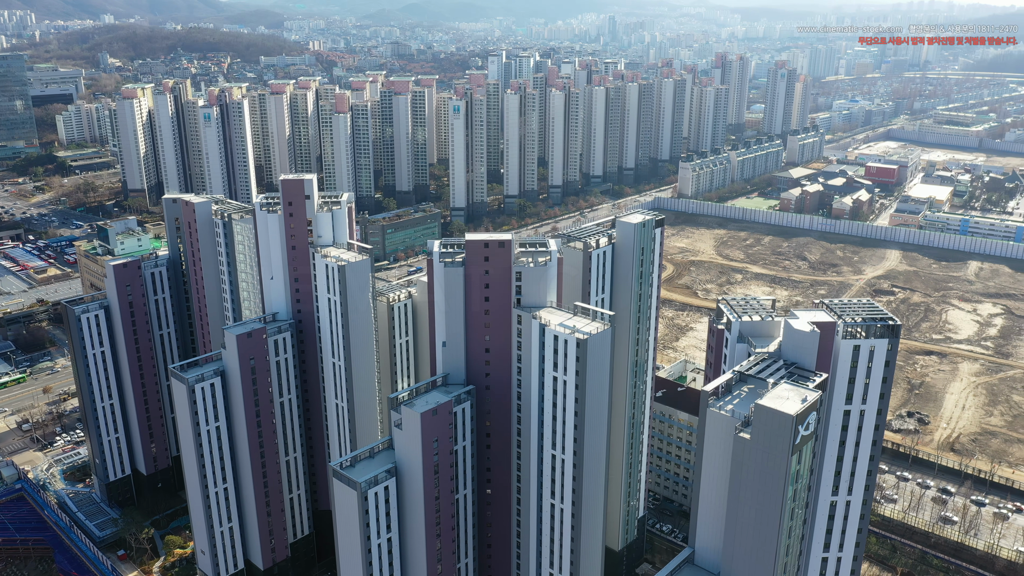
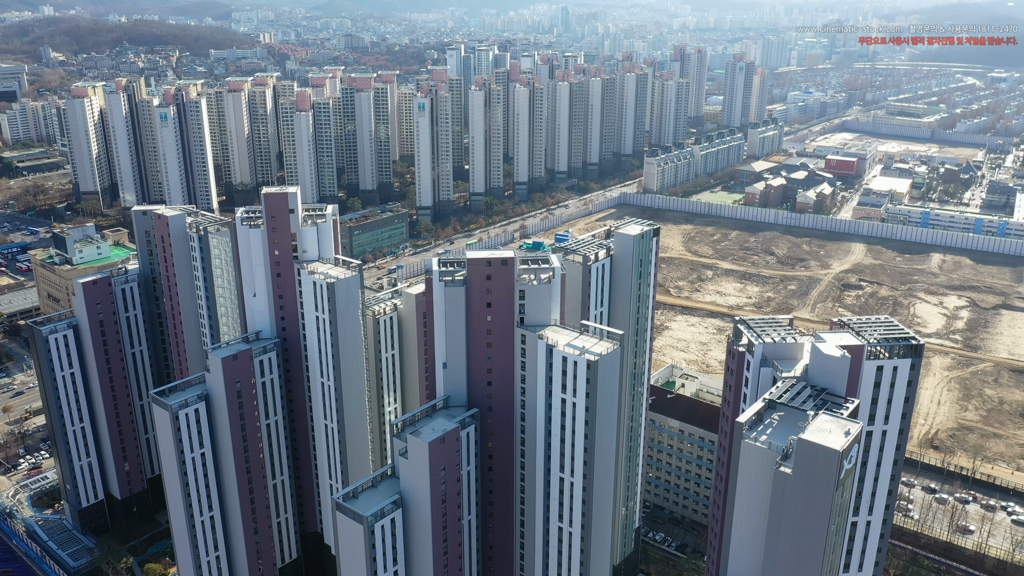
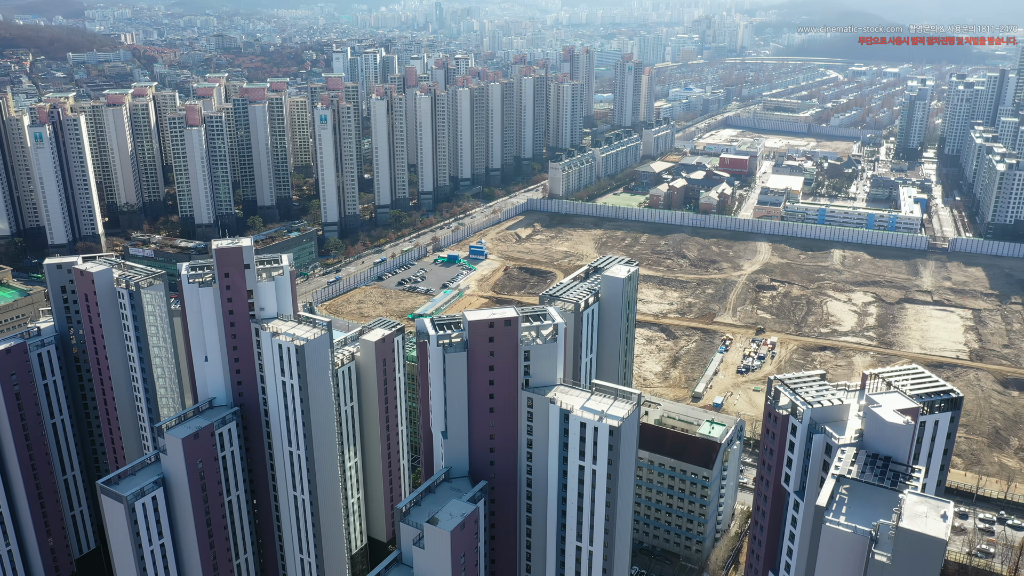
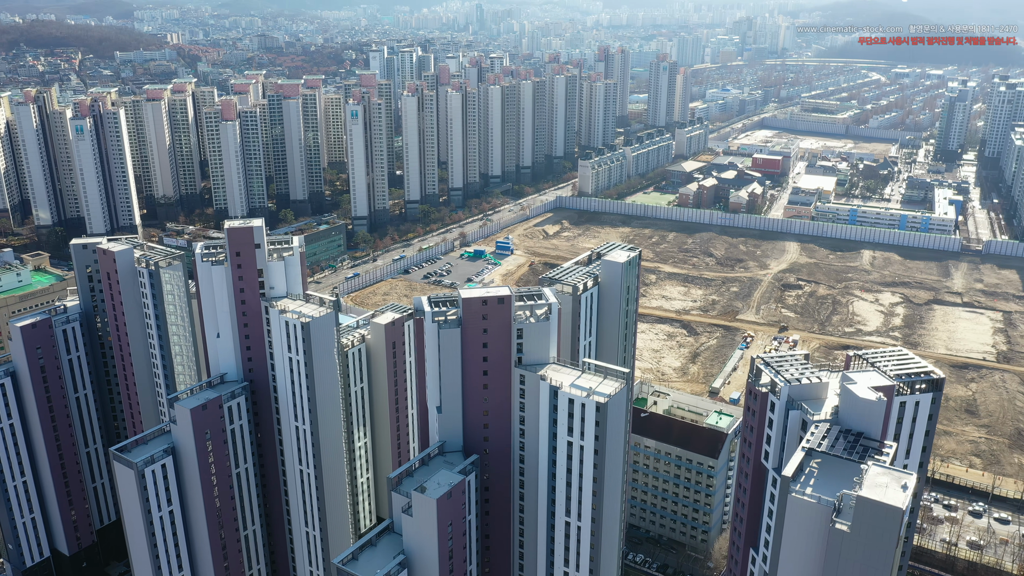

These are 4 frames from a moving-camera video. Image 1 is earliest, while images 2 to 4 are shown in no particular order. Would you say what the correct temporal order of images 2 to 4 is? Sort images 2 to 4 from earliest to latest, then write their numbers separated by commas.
2, 4, 3
